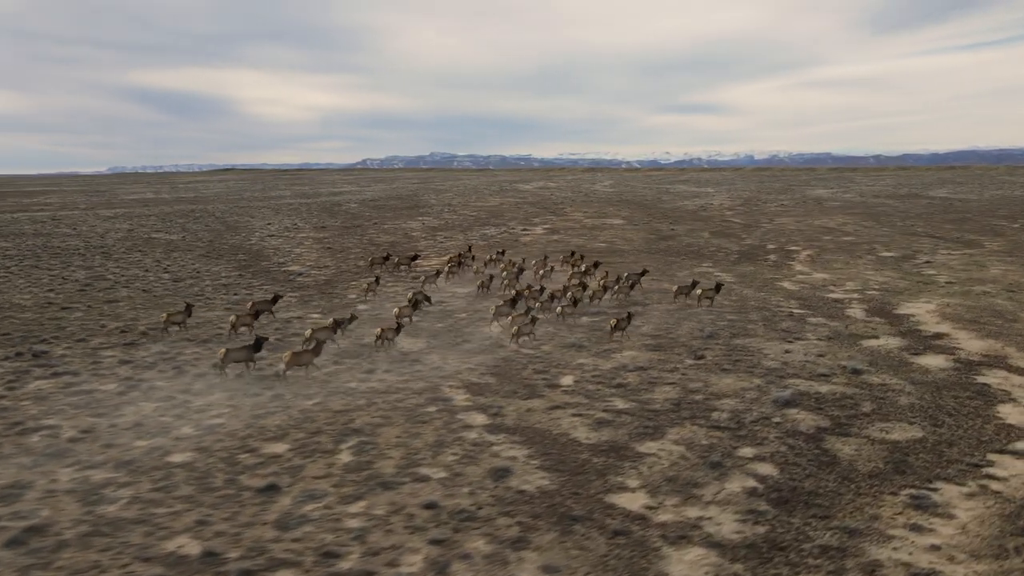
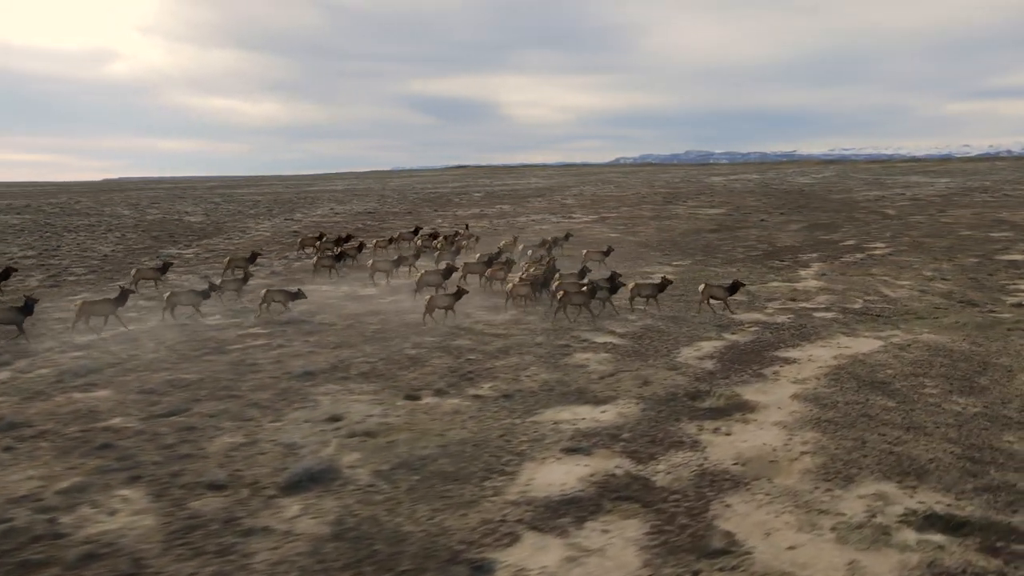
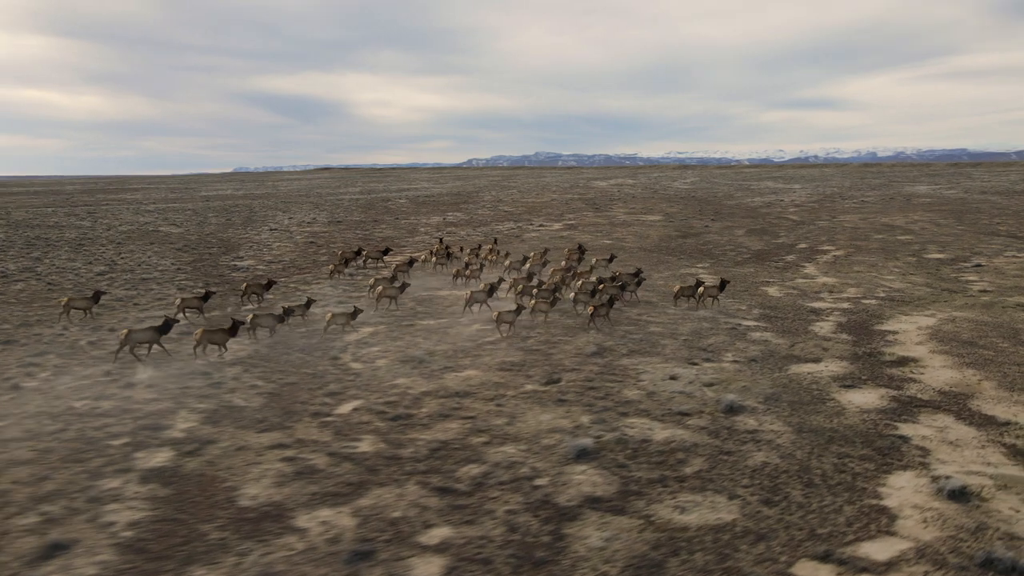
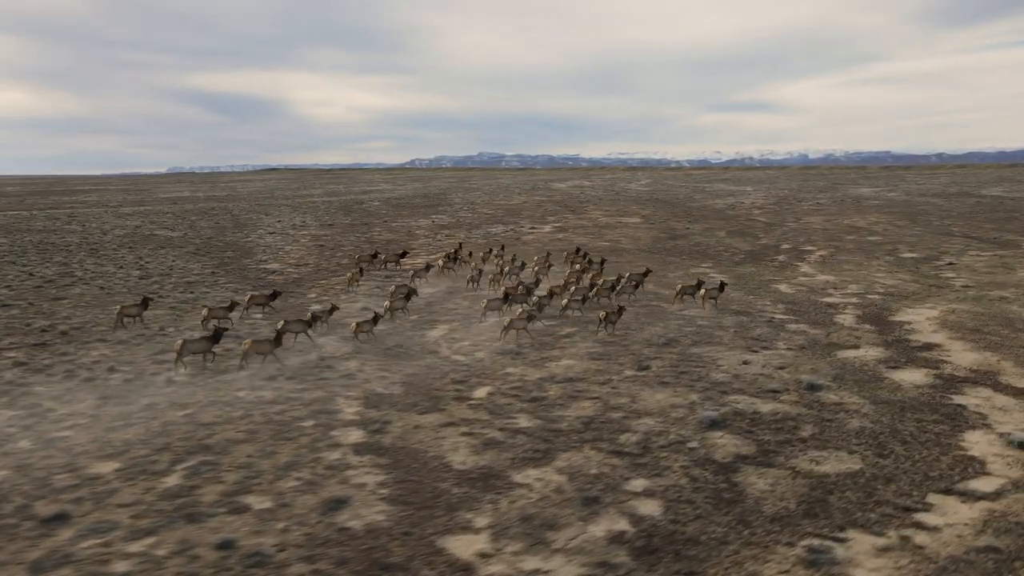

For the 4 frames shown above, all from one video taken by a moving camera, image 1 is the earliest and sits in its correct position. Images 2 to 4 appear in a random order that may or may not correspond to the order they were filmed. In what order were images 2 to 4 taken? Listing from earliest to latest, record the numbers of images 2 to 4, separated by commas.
4, 3, 2
